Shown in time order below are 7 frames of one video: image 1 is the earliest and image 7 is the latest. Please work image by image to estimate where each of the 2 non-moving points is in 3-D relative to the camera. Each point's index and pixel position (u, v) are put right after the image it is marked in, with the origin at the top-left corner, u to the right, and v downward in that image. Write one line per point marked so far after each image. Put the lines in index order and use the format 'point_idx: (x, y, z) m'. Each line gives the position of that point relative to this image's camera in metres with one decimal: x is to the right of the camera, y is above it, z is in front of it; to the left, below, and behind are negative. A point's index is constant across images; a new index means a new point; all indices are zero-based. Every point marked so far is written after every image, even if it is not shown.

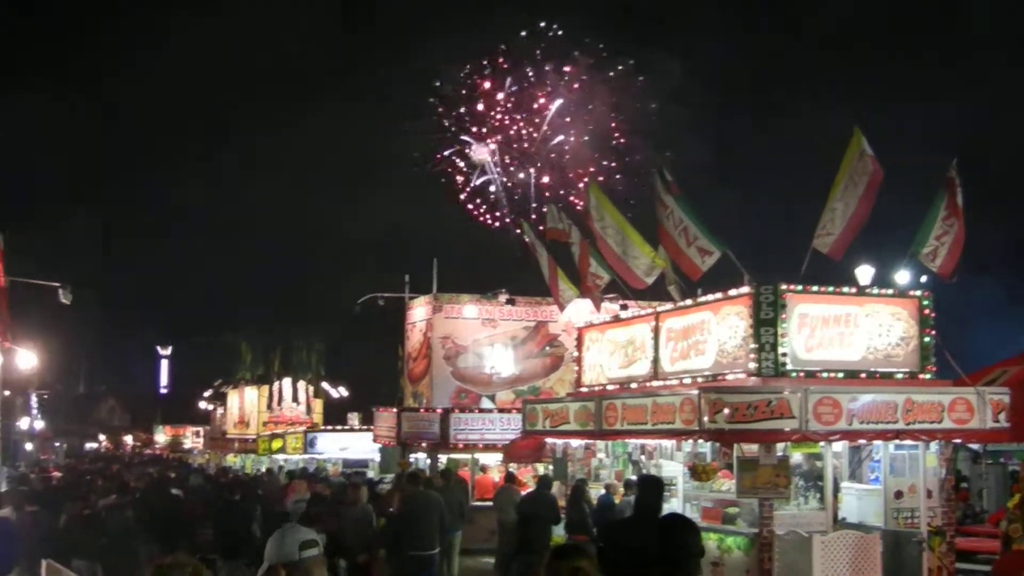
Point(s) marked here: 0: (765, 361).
0: (+3.2, -1.0, +13.4) m
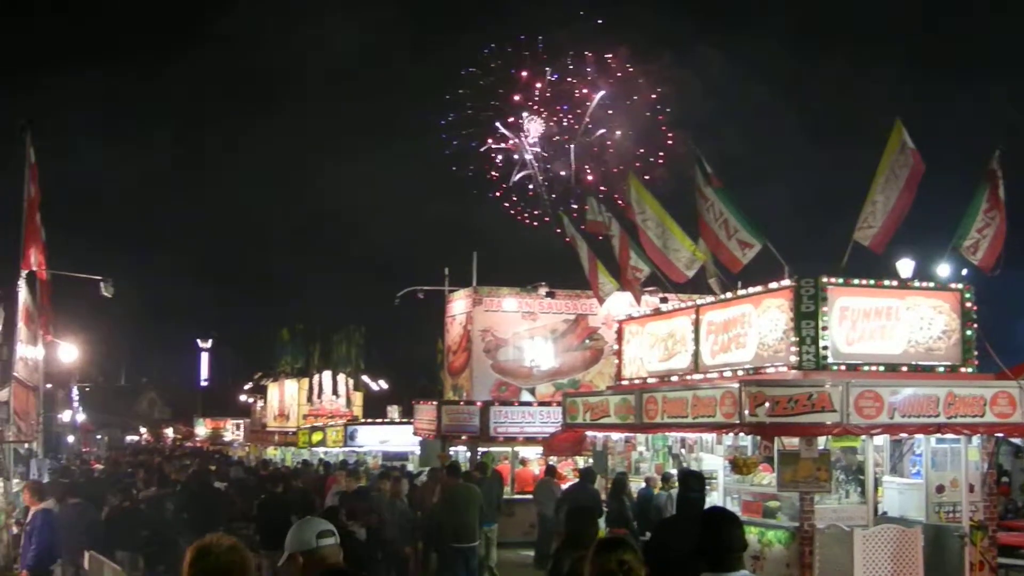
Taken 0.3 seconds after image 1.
0: (+3.8, -0.9, +13.4) m
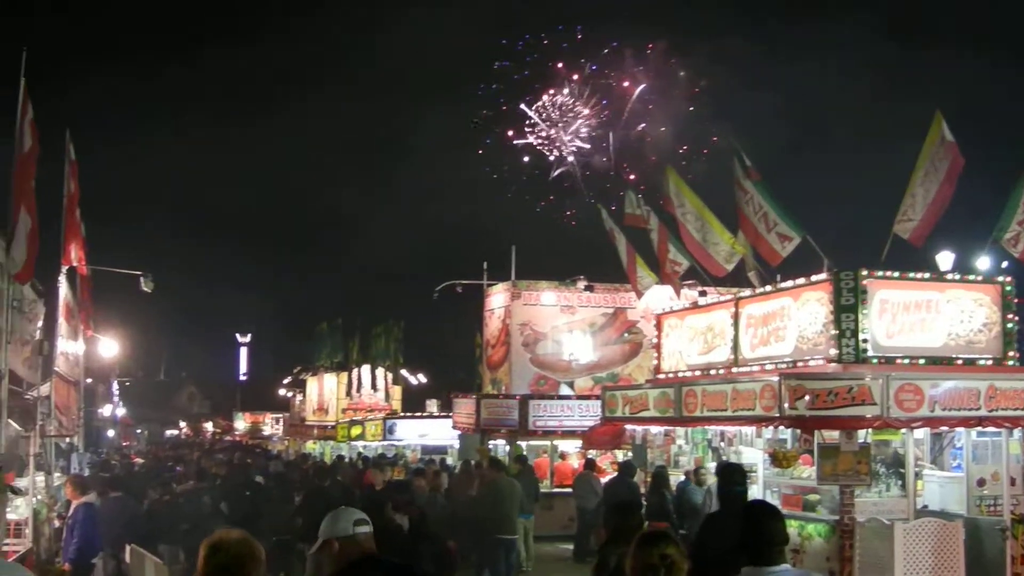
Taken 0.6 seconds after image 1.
0: (+4.3, -0.8, +13.3) m
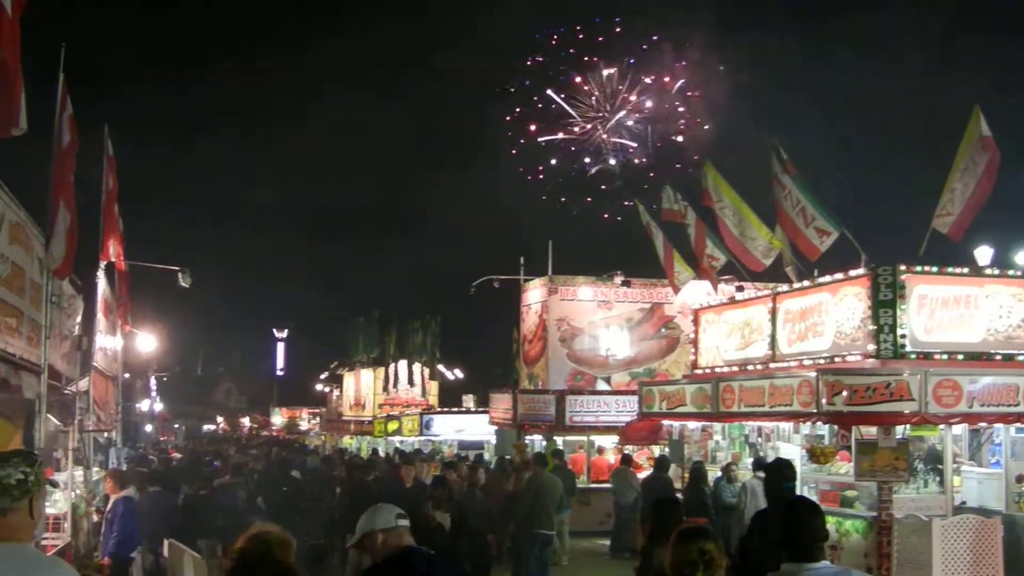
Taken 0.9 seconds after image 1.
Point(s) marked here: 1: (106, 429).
0: (+4.7, -0.7, +13.2) m
1: (-5.5, -1.9, +14.1) m
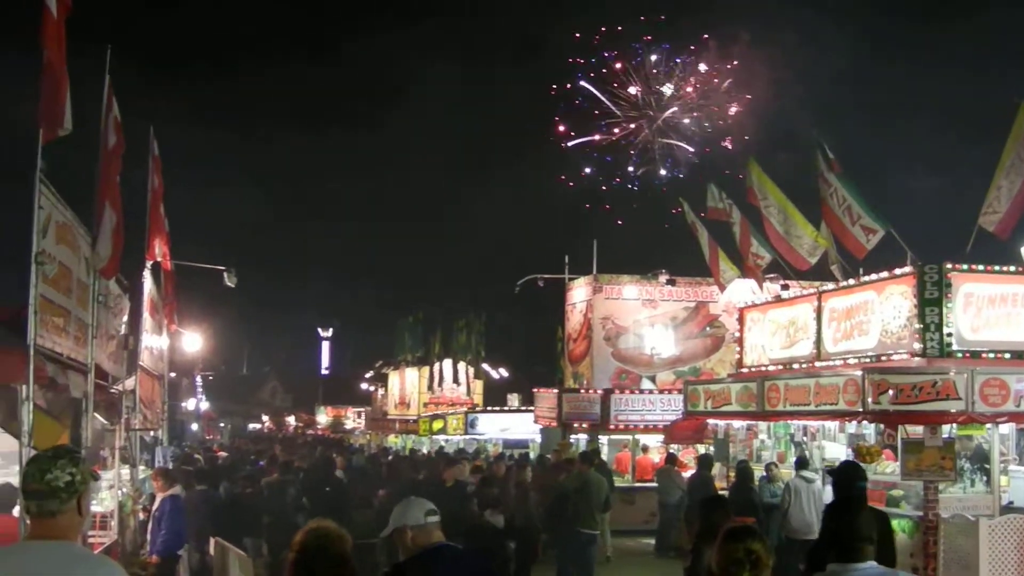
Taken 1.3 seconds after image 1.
0: (+5.3, -0.7, +13.1) m
1: (-4.9, -1.9, +14.2) m
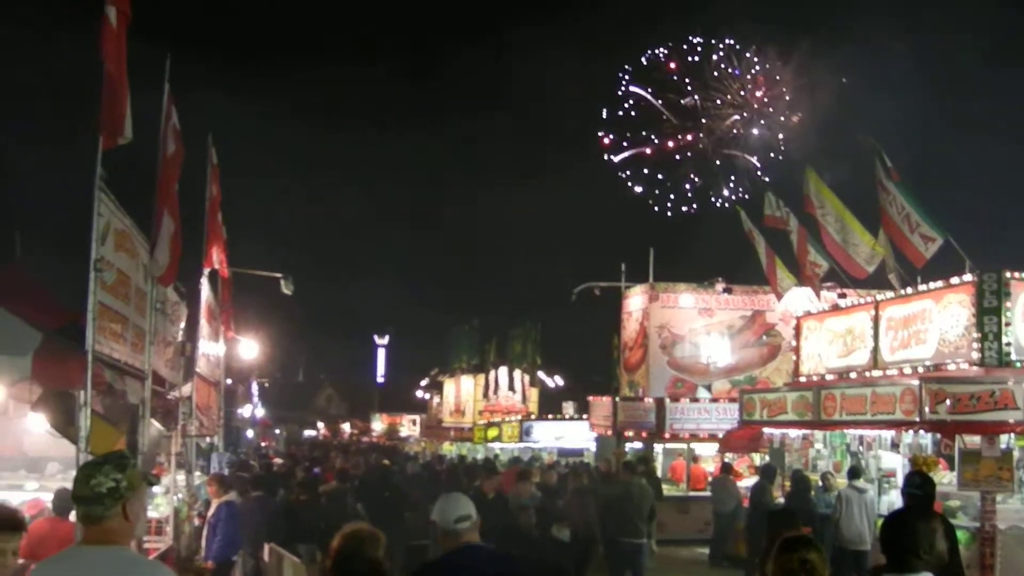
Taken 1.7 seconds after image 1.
0: (+6.0, -0.8, +13.1) m
1: (-4.2, -2.0, +14.3) m
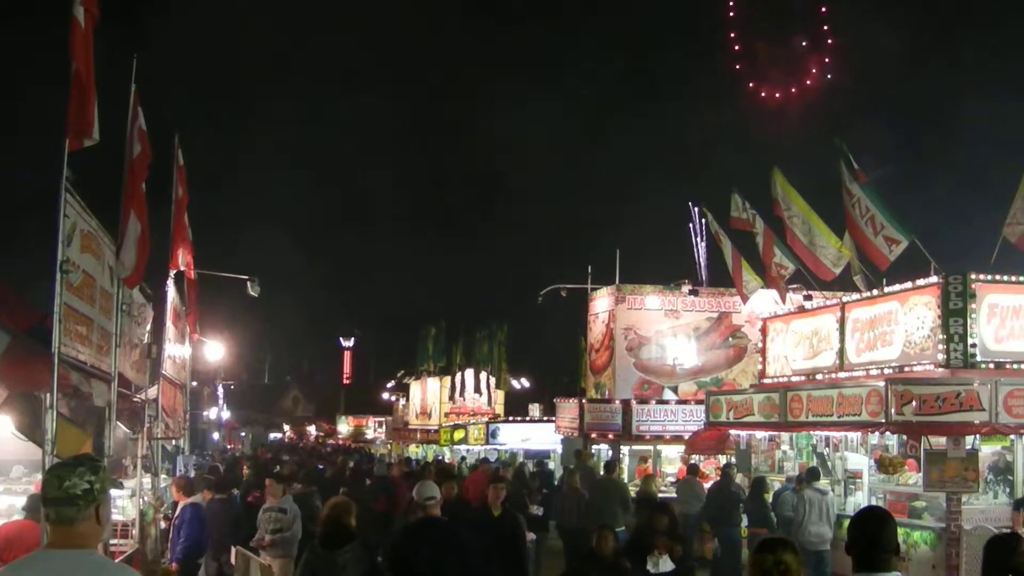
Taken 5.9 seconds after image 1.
0: (+5.6, -0.8, +13.1) m
1: (-4.6, -2.0, +14.2) m
